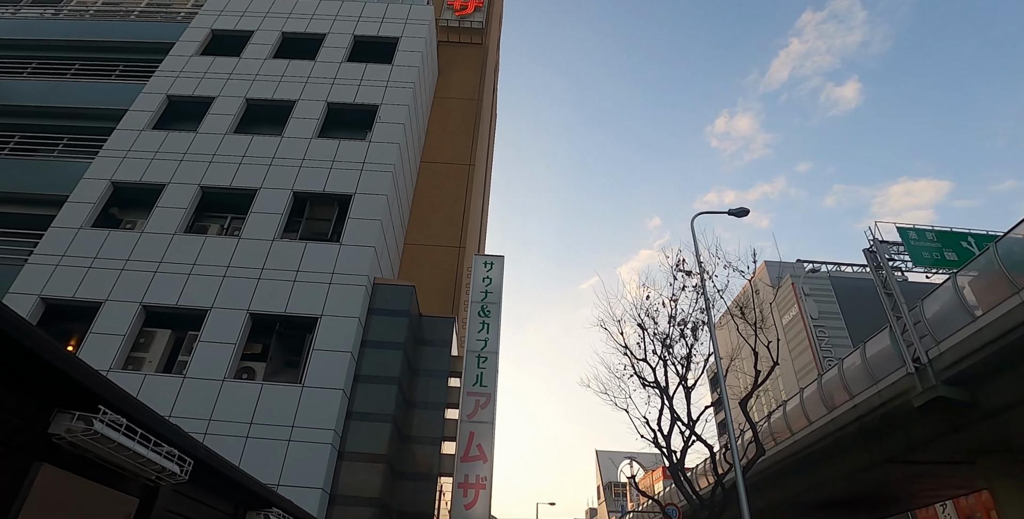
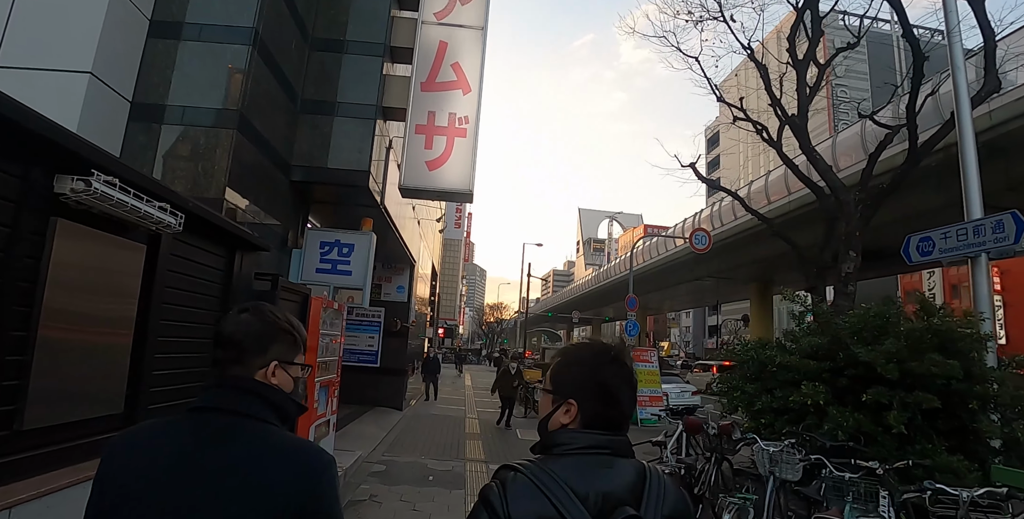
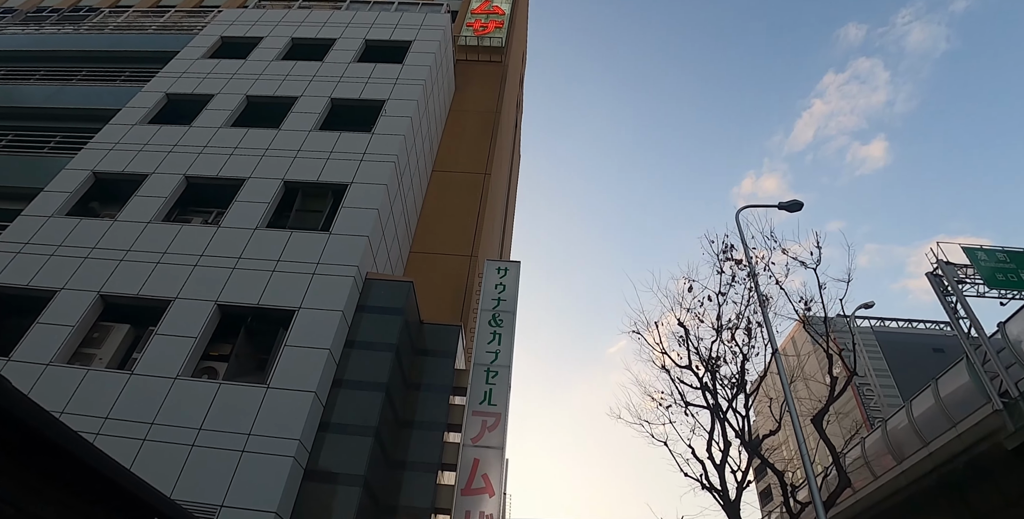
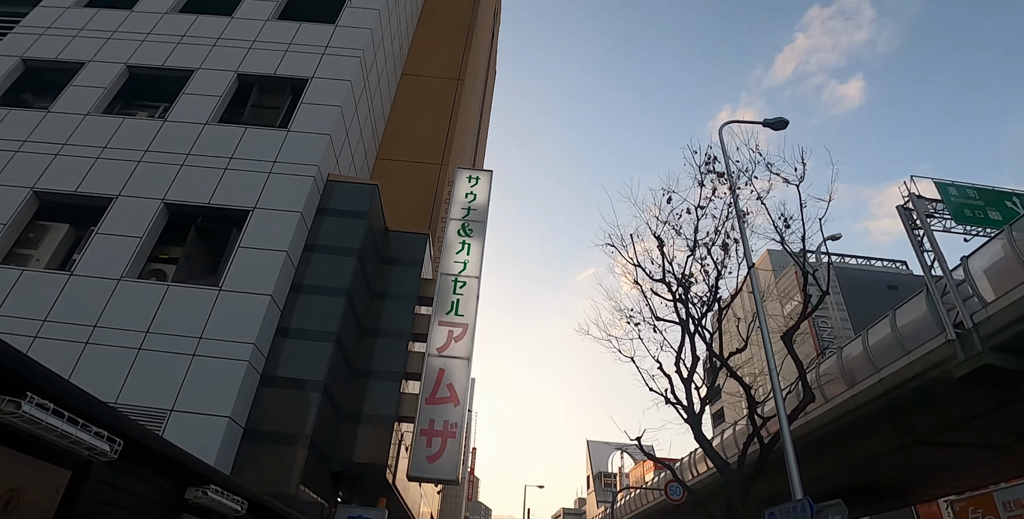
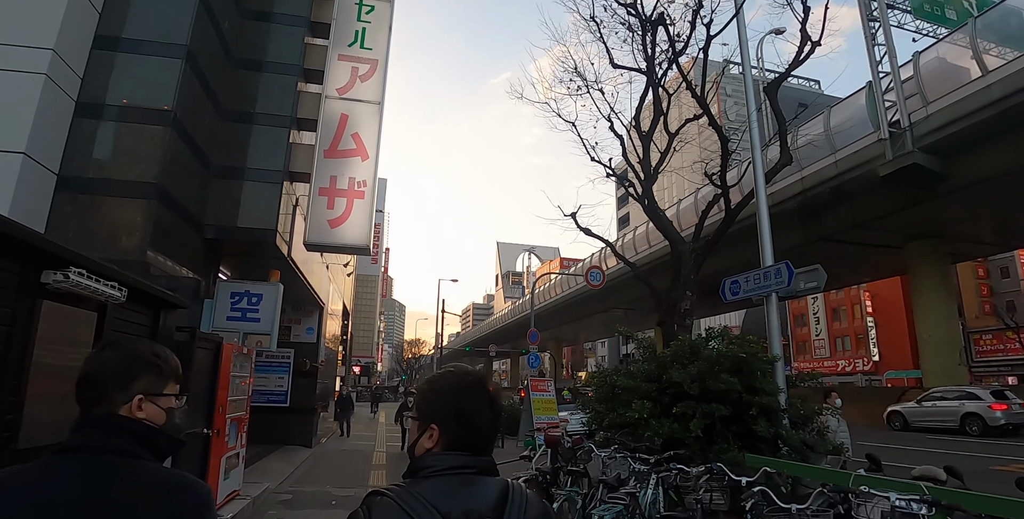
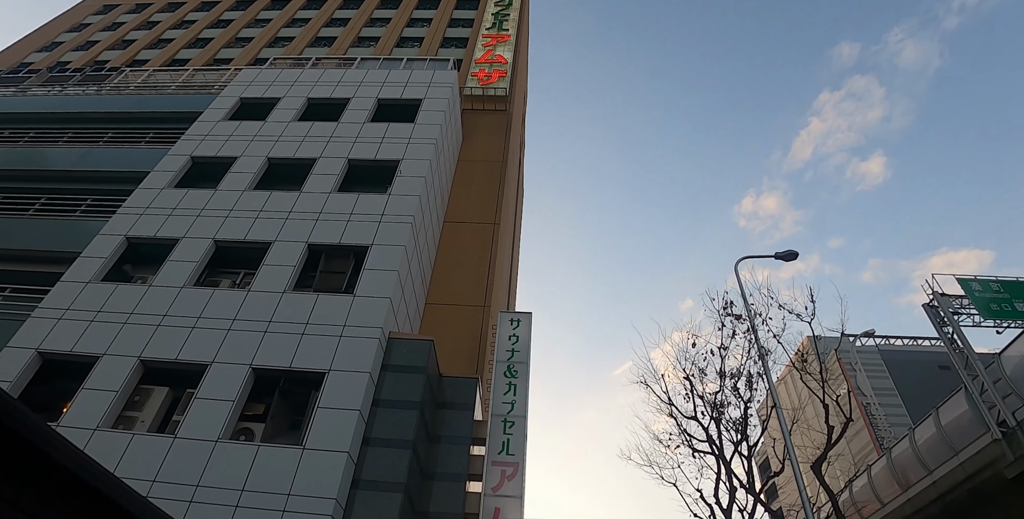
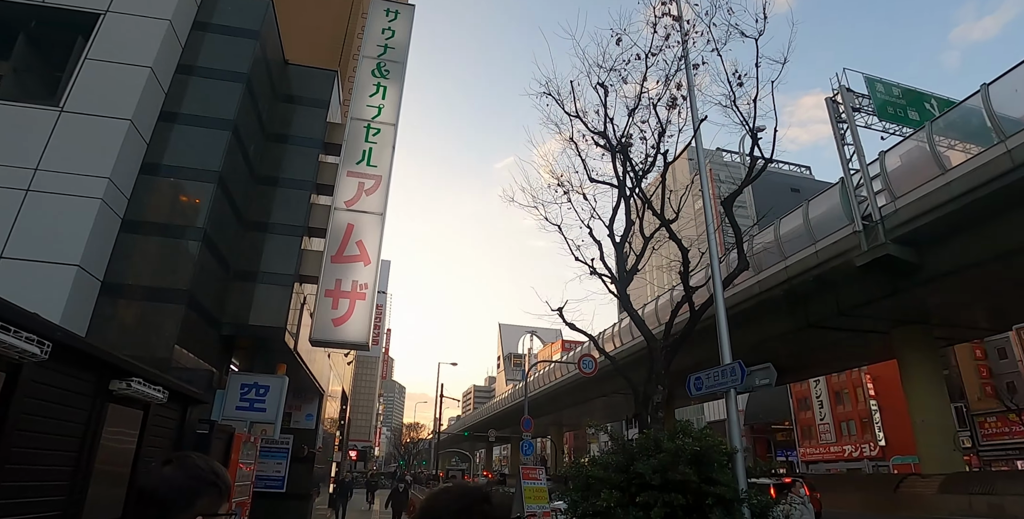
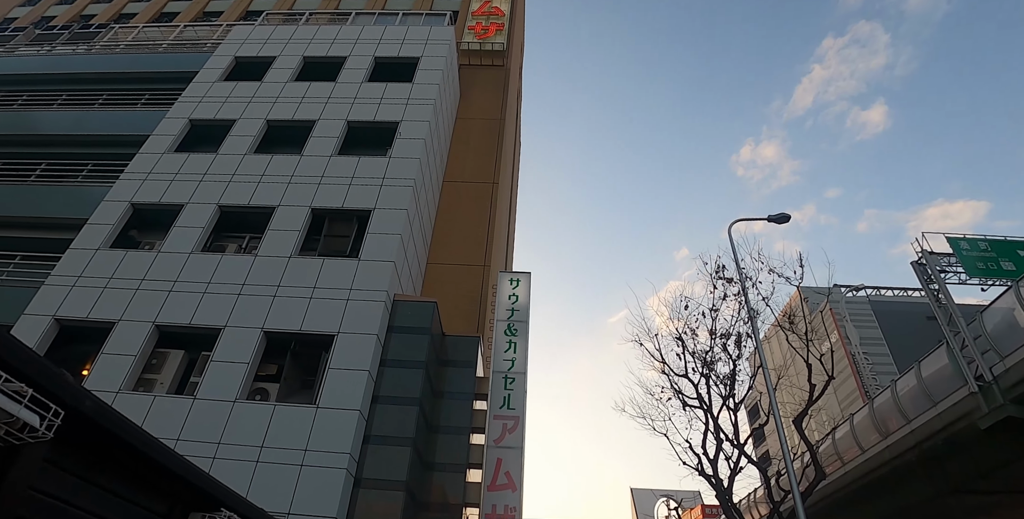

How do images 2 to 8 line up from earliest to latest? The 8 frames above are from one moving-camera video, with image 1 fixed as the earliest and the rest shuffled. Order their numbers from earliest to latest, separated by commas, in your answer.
8, 6, 3, 4, 7, 5, 2
